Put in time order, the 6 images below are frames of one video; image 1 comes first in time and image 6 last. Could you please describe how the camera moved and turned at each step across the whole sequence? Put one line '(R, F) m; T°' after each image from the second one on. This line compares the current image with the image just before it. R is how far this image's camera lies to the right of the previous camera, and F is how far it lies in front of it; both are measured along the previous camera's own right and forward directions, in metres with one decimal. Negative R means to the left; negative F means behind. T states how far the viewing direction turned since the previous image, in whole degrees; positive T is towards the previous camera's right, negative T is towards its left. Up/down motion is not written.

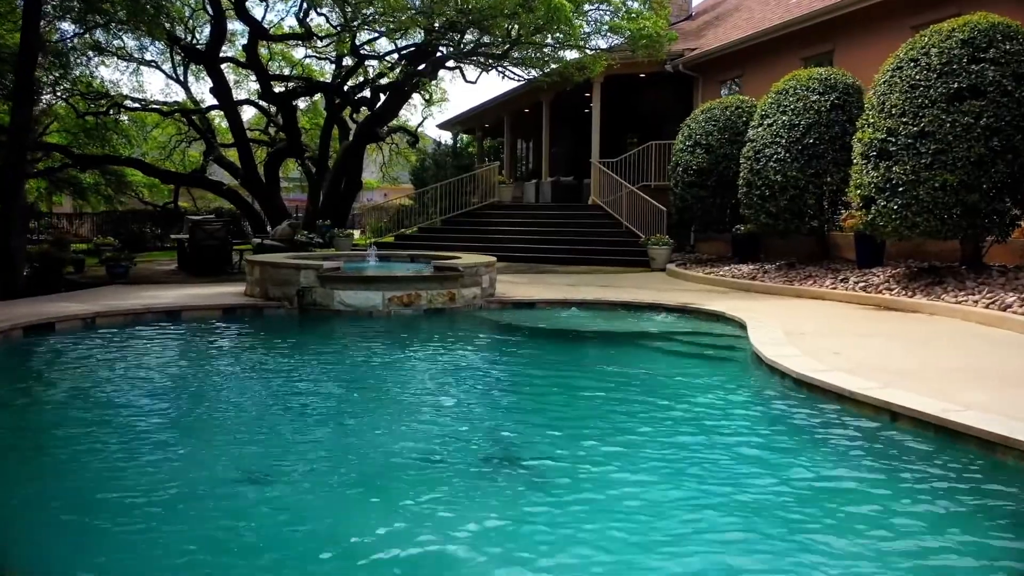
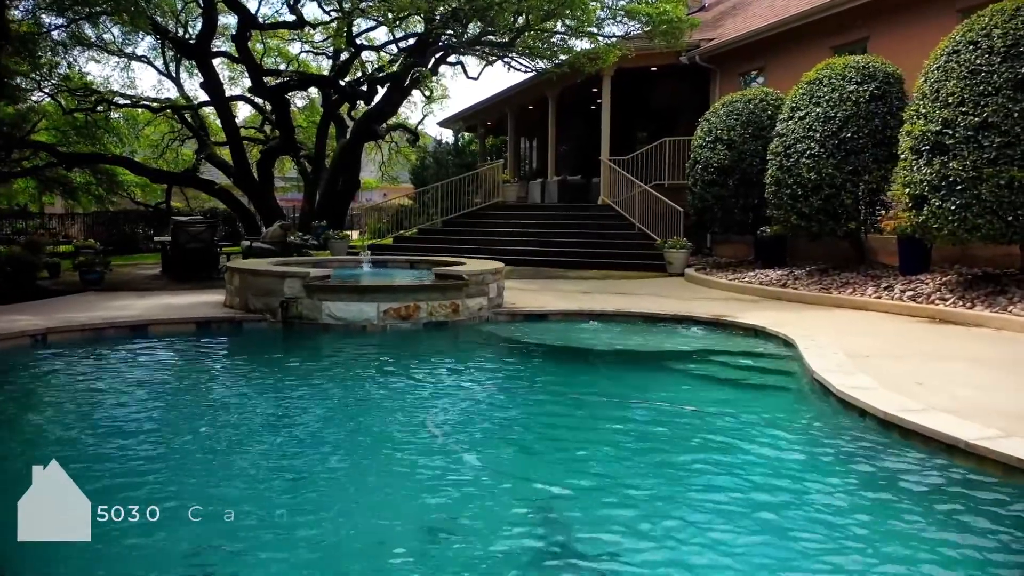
(-0.1, +0.9) m; 0°
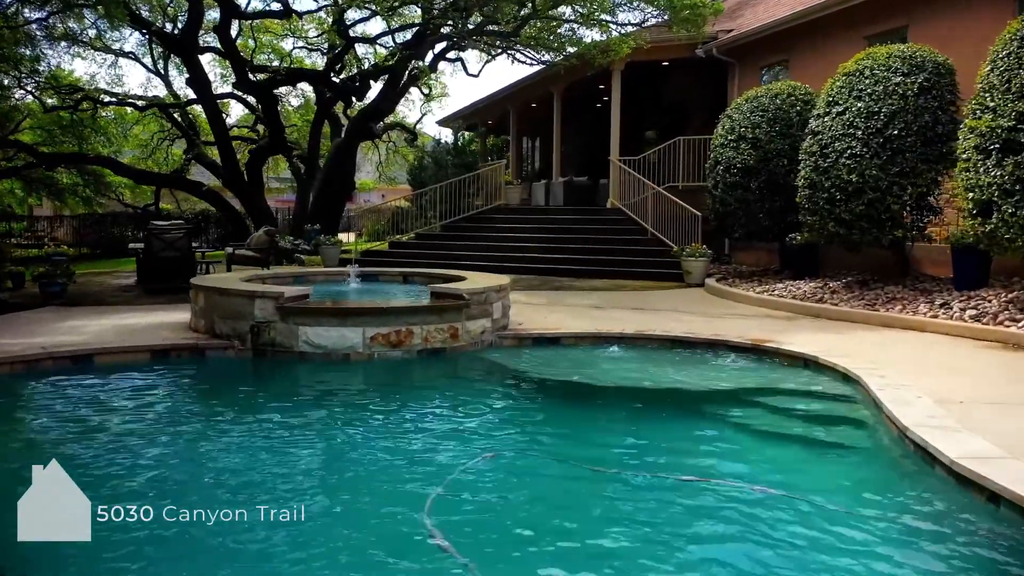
(-0.1, +1.0) m; 0°
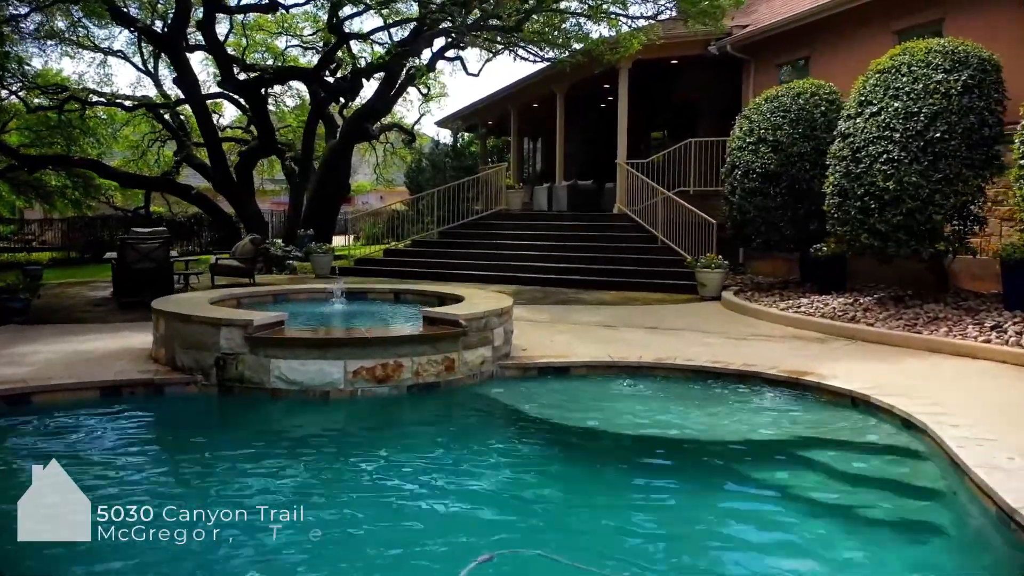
(0.0, +0.8) m; 0°
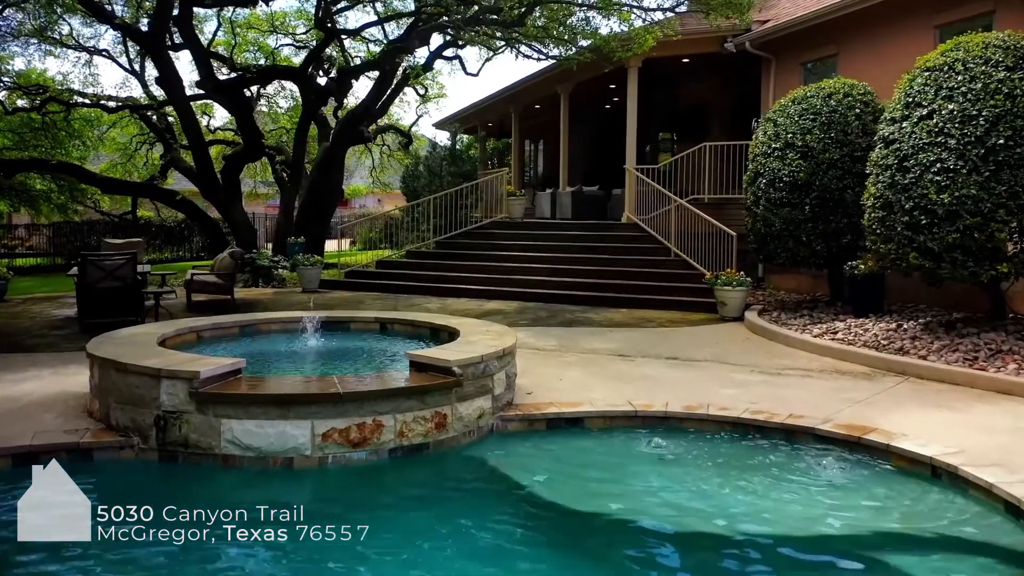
(0.0, +1.0) m; 0°
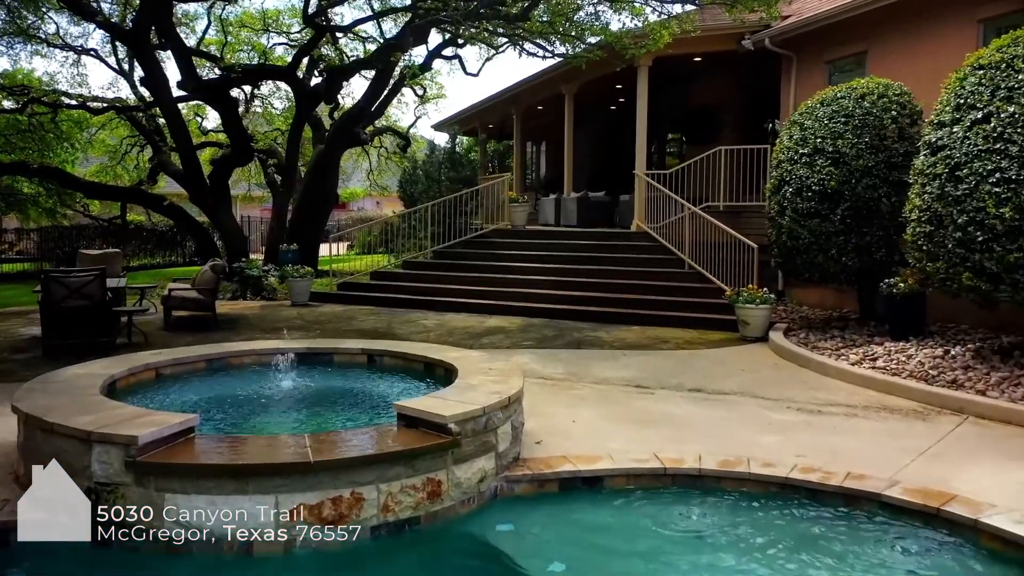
(0.0, +0.8) m; 0°
